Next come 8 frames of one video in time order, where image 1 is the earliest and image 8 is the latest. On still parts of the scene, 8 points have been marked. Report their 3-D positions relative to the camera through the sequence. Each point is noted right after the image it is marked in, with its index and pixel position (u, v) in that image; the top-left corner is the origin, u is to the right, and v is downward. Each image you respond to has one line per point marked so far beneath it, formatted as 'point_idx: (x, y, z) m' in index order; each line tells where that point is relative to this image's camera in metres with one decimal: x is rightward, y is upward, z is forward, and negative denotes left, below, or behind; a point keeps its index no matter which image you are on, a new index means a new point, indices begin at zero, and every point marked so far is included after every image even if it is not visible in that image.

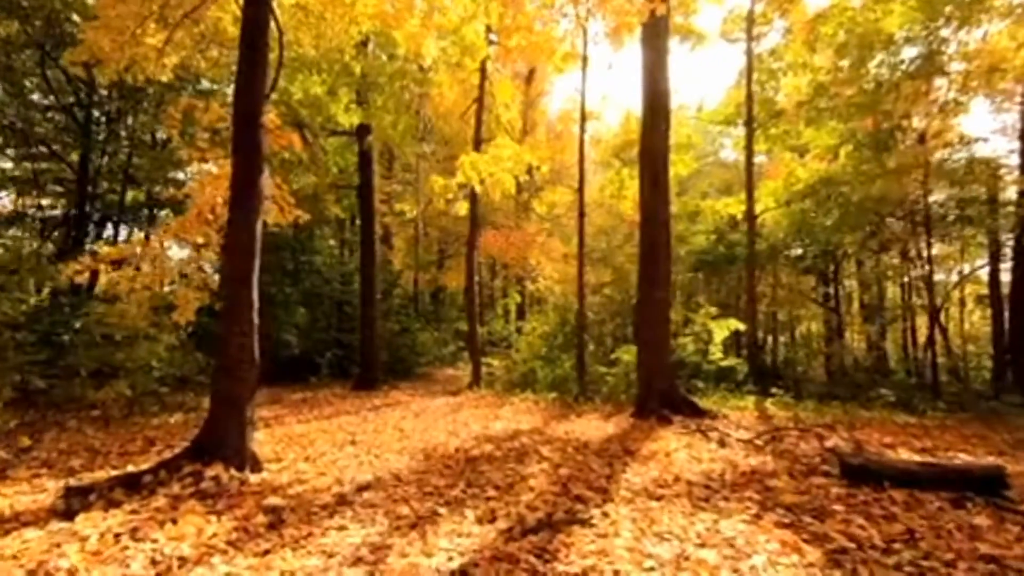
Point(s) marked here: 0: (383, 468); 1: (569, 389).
0: (-1.1, -1.6, +7.0) m
1: (+1.1, -2.0, +15.9) m
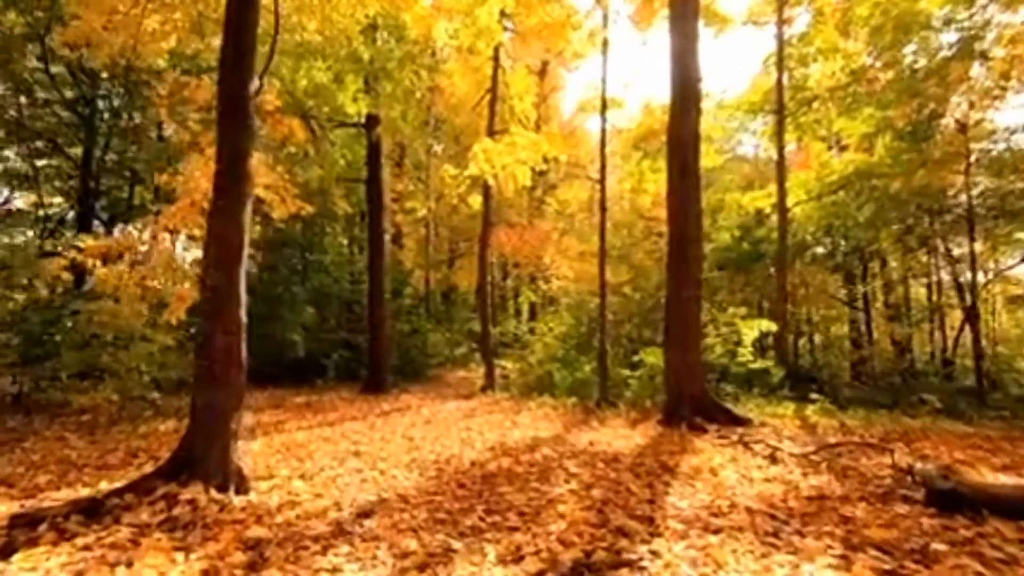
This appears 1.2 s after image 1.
0: (-0.9, -1.5, +6.2) m
1: (+1.4, -2.0, +15.0) m
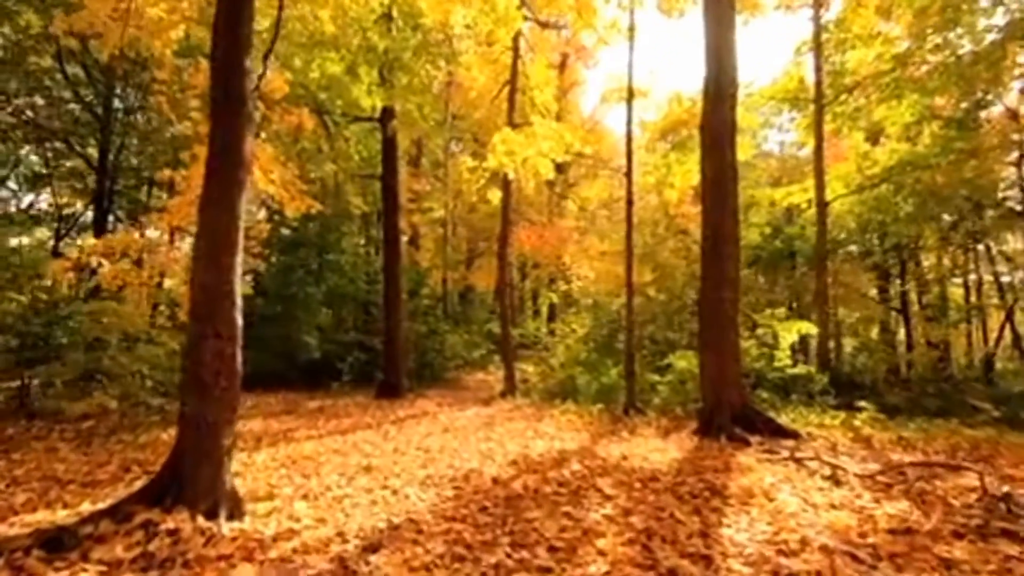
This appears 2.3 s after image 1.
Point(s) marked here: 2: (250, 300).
0: (-0.7, -1.5, +5.5) m
1: (+1.8, -2.0, +14.3) m
2: (-5.9, -0.3, +18.6) m
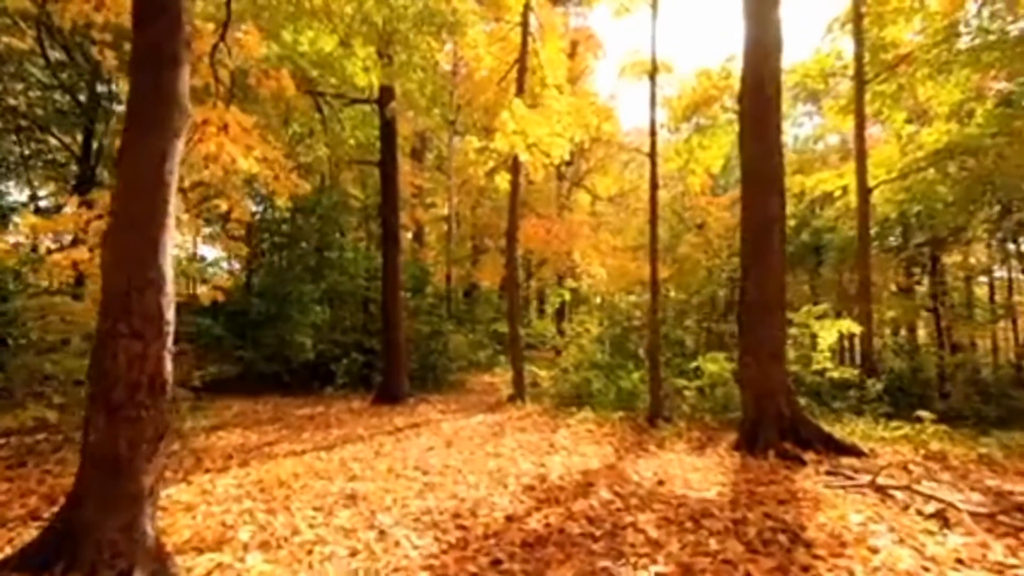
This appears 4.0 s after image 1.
0: (-0.6, -1.4, +4.2) m
1: (+2.0, -1.9, +13.0) m
2: (-5.7, -0.2, +17.3) m
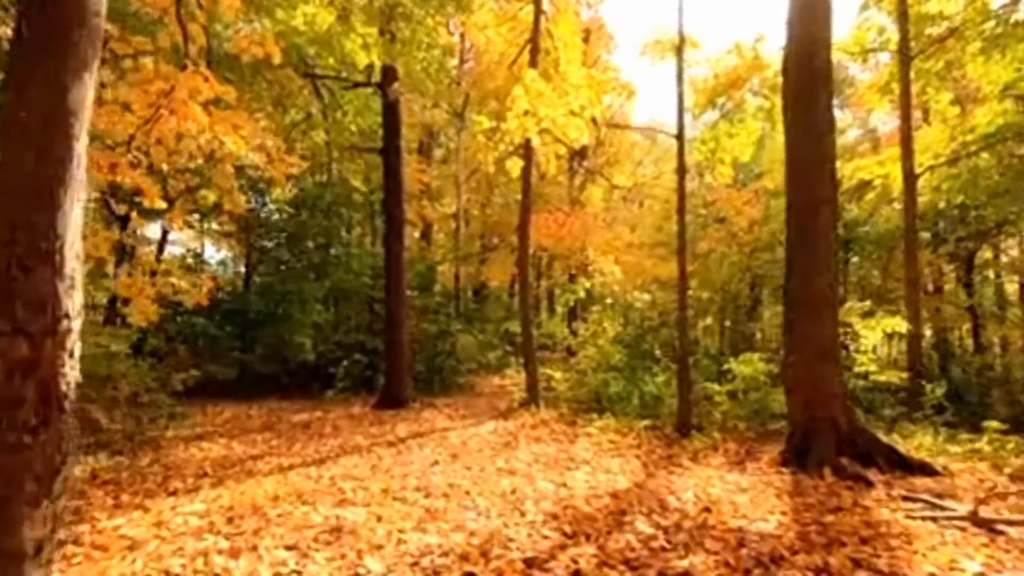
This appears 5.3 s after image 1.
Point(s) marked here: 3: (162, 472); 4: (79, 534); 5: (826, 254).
0: (-0.5, -1.3, +3.1) m
1: (+2.1, -1.8, +11.9) m
2: (-5.5, -0.1, +16.3) m
3: (-3.1, -1.6, +7.2) m
4: (-2.6, -1.5, +4.8) m
5: (+3.0, +0.3, +7.6) m
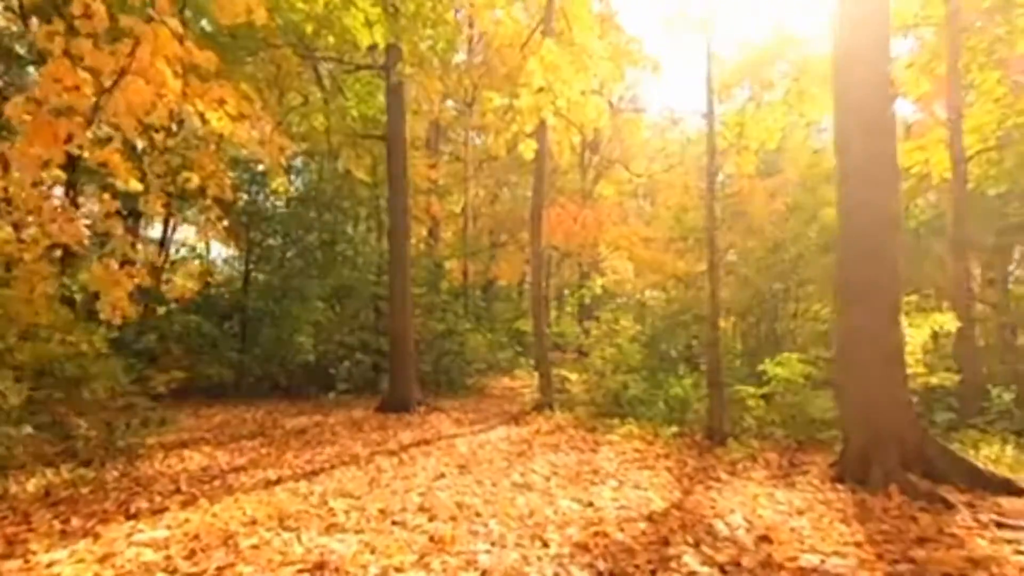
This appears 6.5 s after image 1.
0: (-0.4, -1.3, +2.2) m
1: (+2.3, -1.7, +10.9) m
2: (-5.3, -0.1, +15.5) m
3: (-3.0, -1.5, +6.3) m
4: (-2.5, -1.4, +3.9) m
5: (+3.1, +0.4, +6.7) m
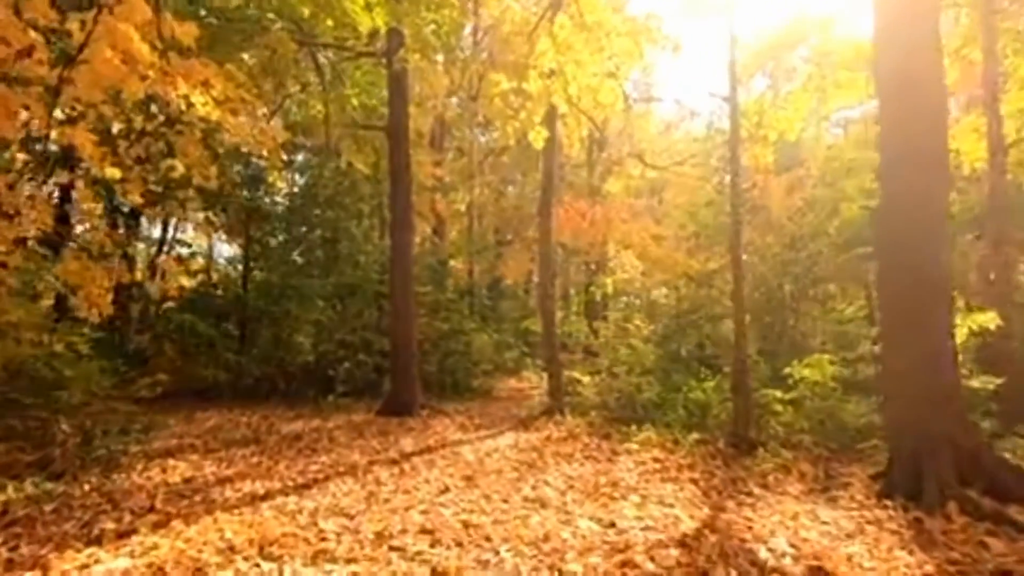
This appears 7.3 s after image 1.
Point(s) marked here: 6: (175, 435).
0: (-0.4, -1.2, +1.6) m
1: (+2.4, -1.7, +10.3) m
2: (-5.1, 0.0, +14.9) m
3: (-2.9, -1.5, +5.7) m
4: (-2.4, -1.3, +3.3) m
5: (+3.2, +0.4, +6.0) m
6: (-4.0, -1.7, +9.7) m
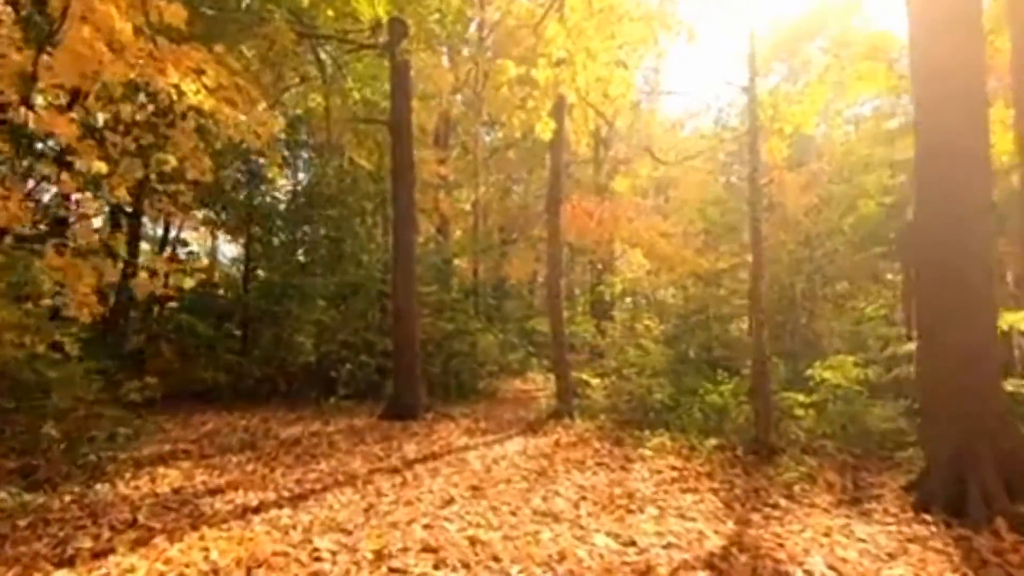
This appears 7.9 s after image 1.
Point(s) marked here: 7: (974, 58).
0: (-0.3, -1.2, +1.2) m
1: (+2.5, -1.7, +9.9) m
2: (-5.0, 0.0, +14.5) m
3: (-2.8, -1.5, +5.3) m
4: (-2.3, -1.3, +2.9) m
5: (+3.3, +0.5, +5.6) m
6: (-3.9, -1.7, +9.3) m
7: (+3.3, +1.7, +5.8) m
